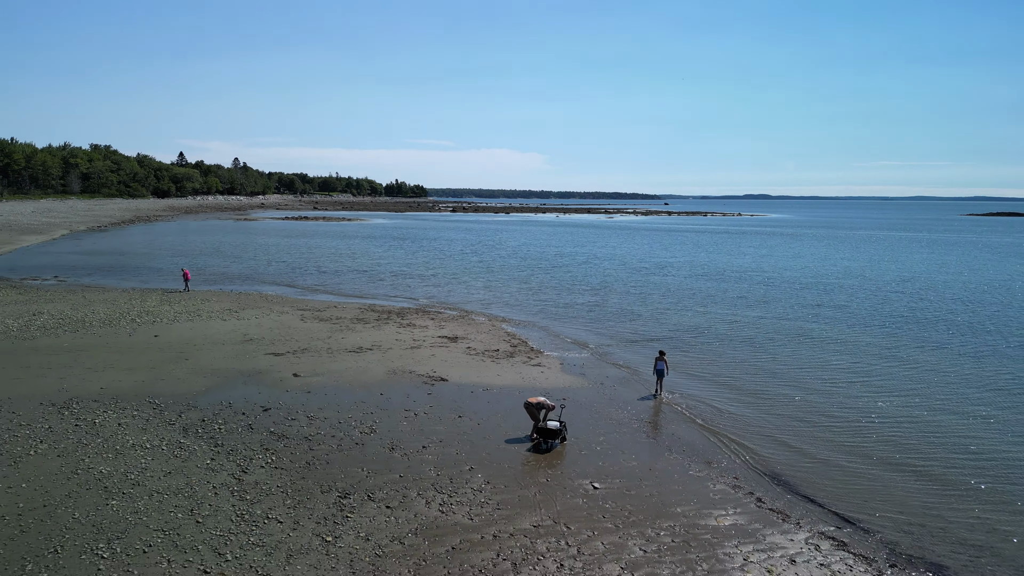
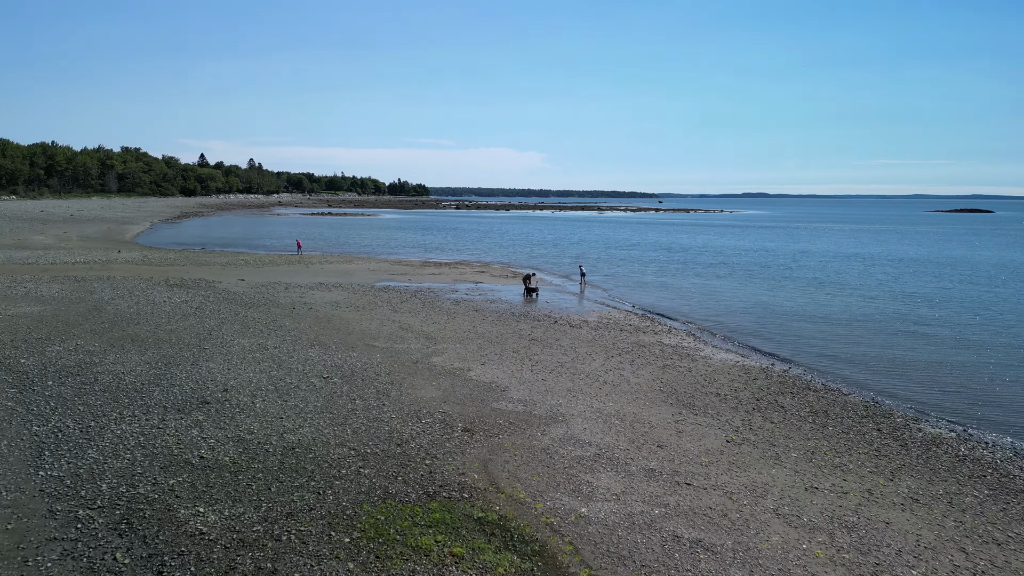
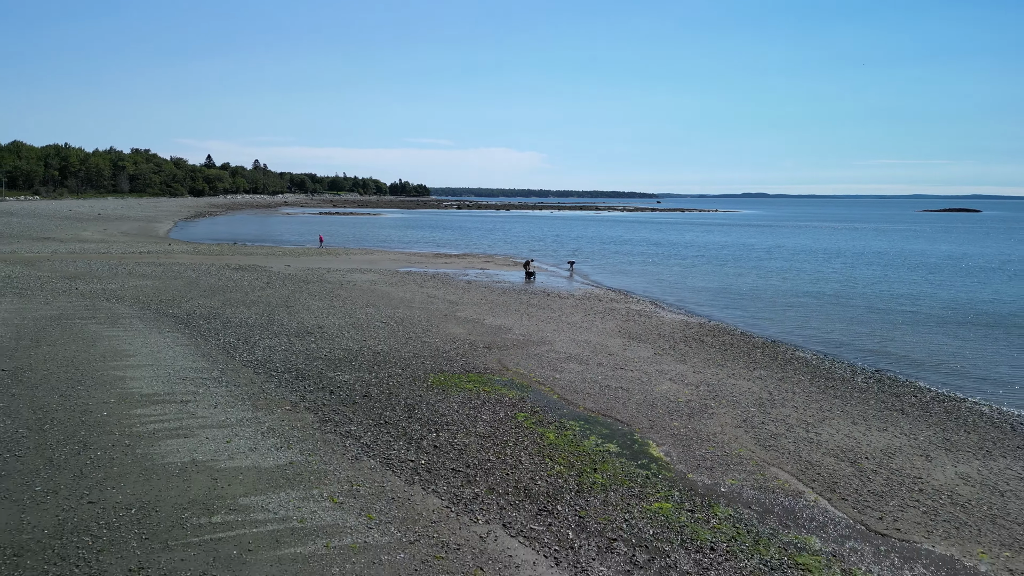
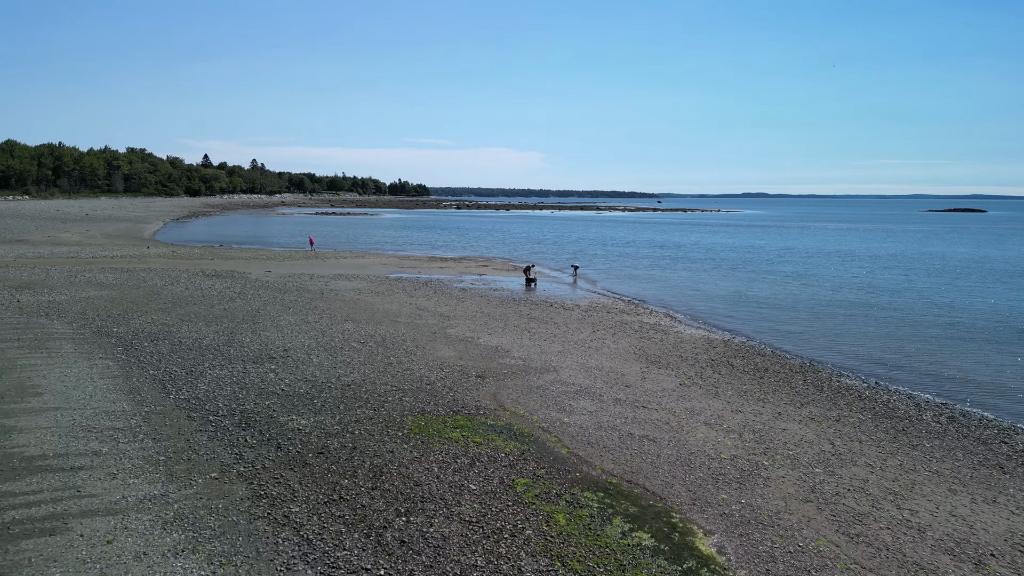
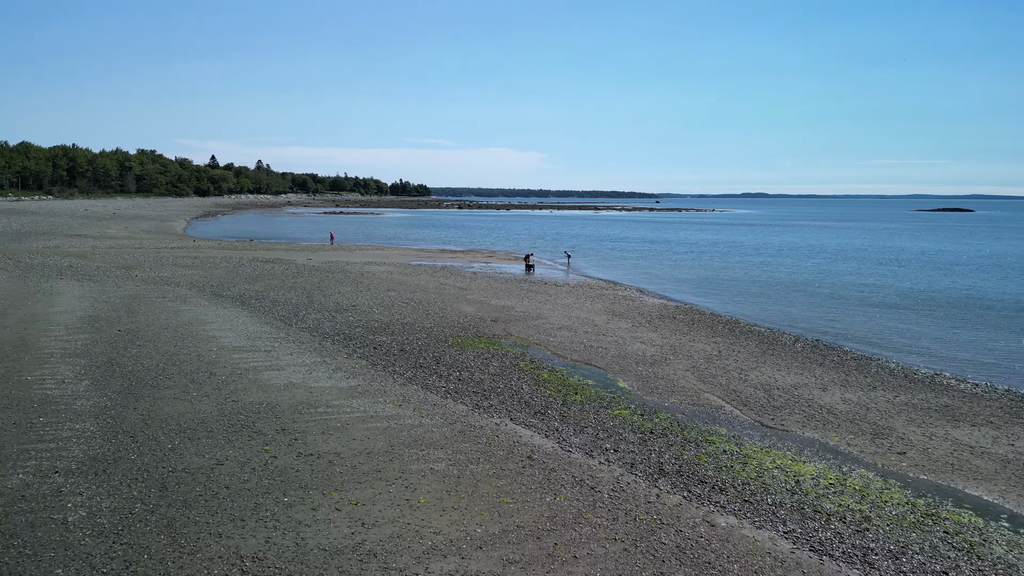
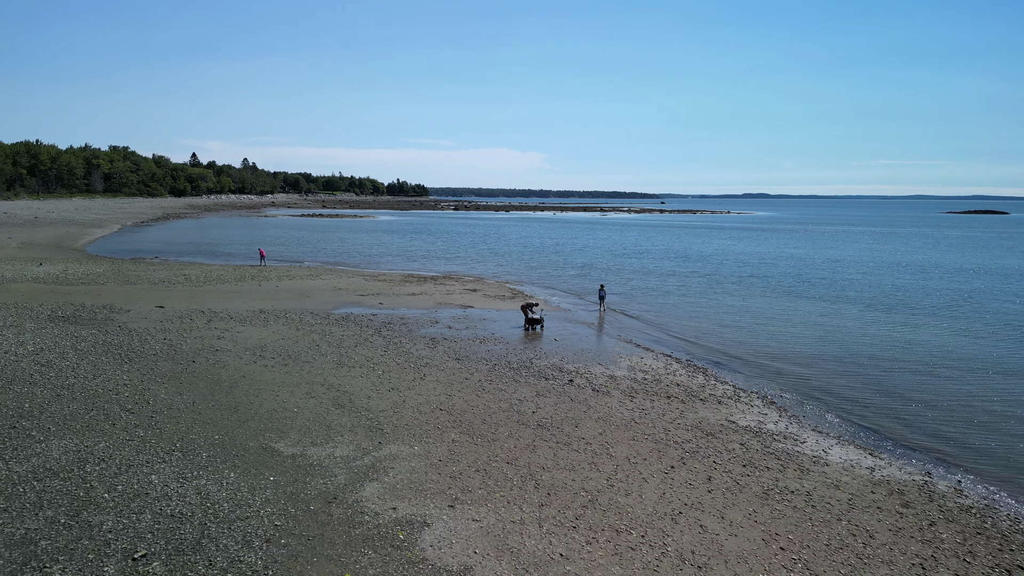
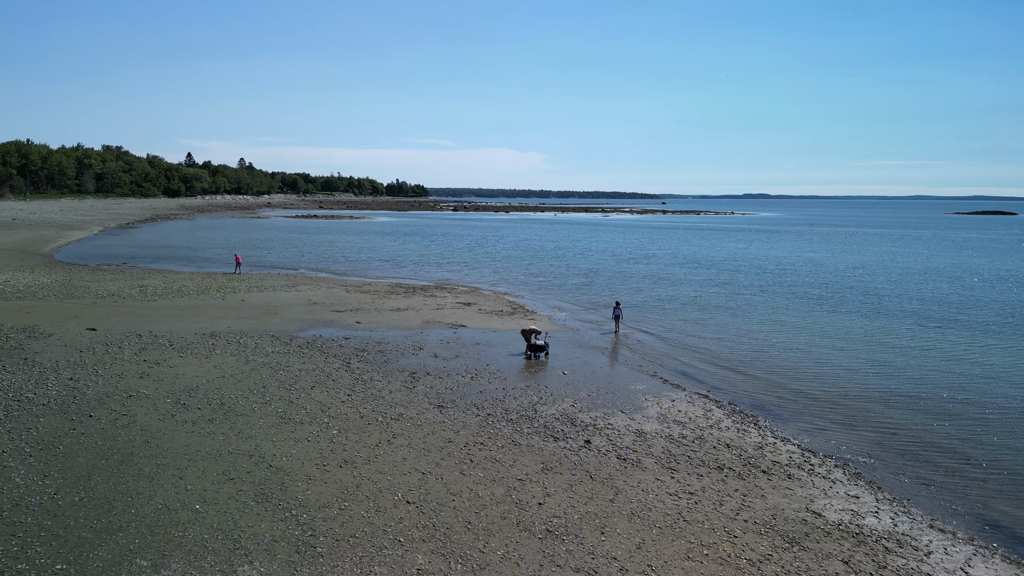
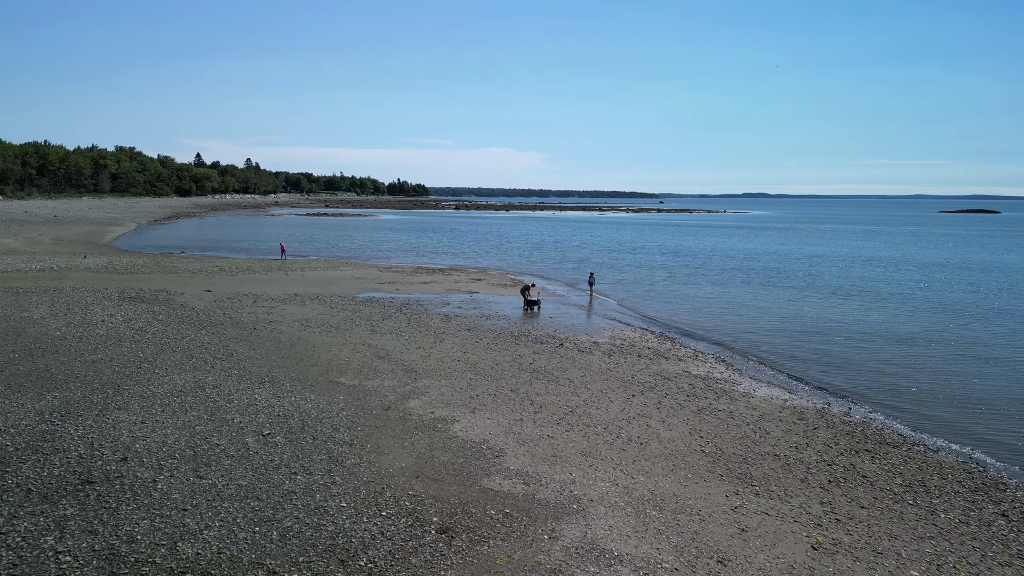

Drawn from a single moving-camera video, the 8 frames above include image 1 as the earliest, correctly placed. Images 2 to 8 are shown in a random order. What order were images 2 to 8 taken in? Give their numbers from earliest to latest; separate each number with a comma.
7, 6, 8, 2, 4, 3, 5
